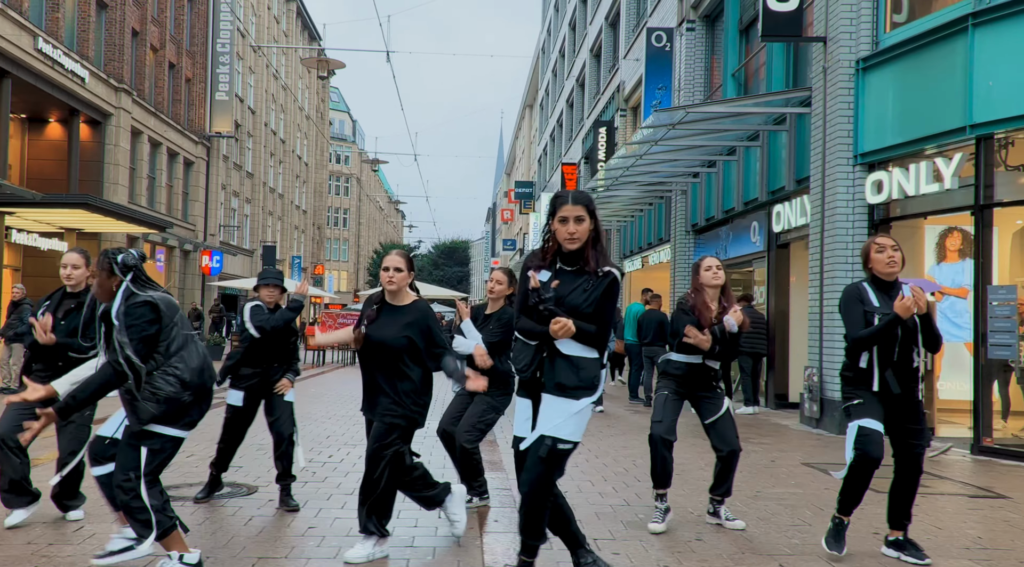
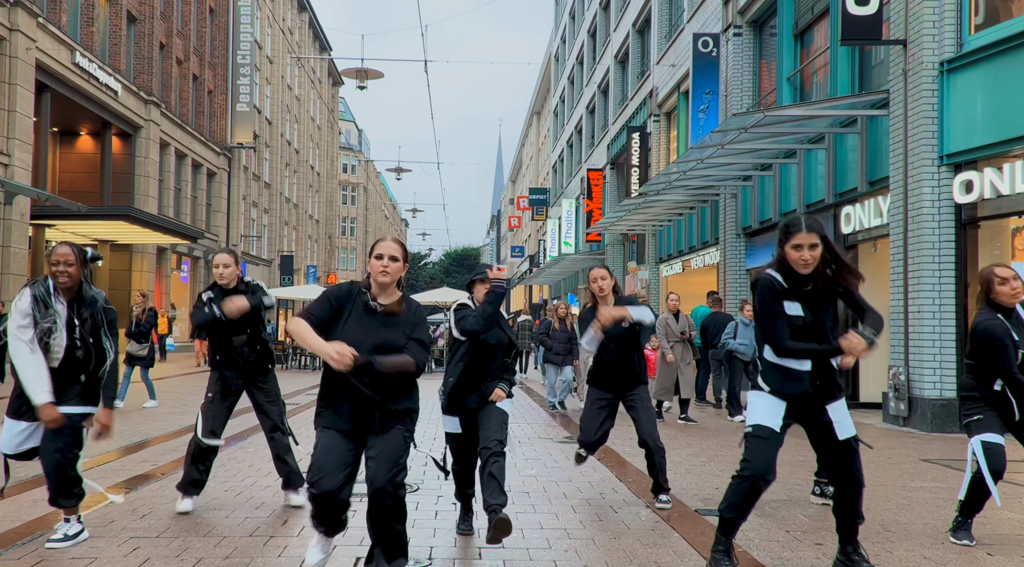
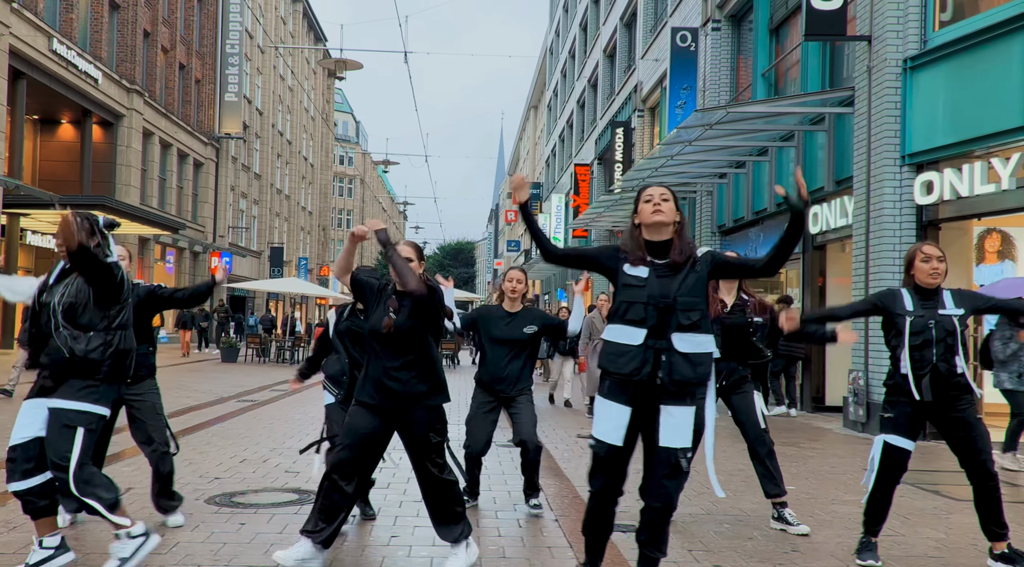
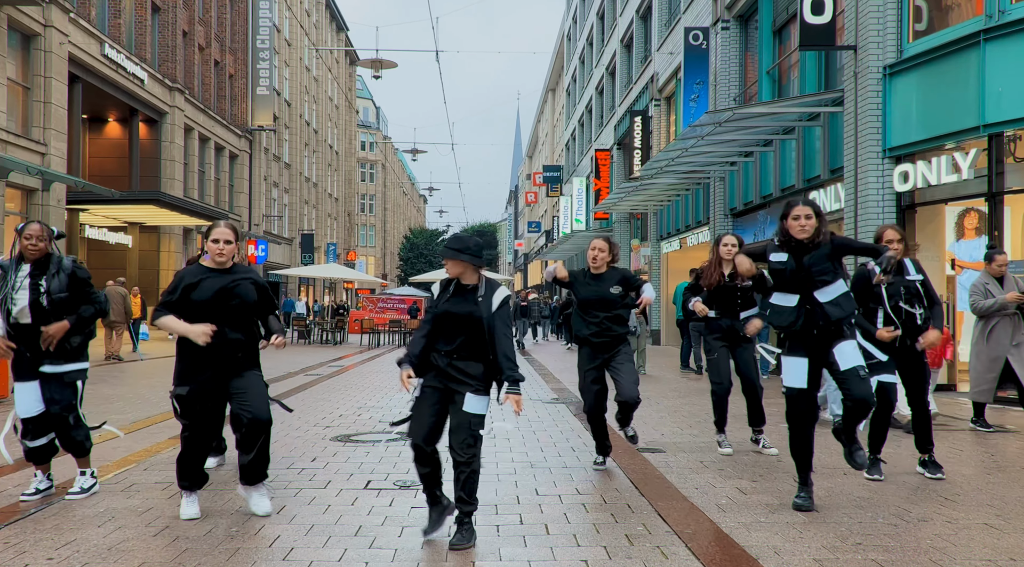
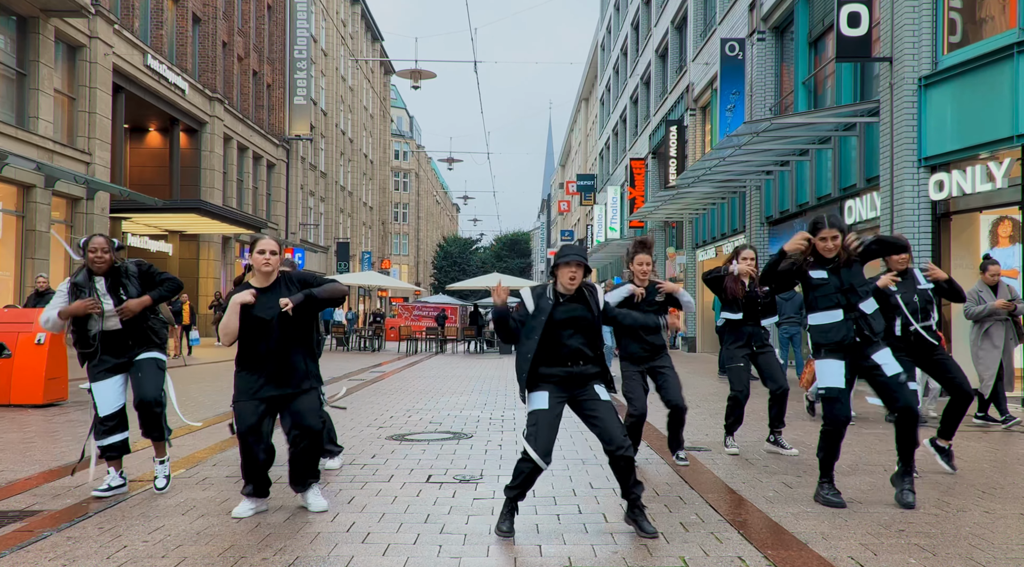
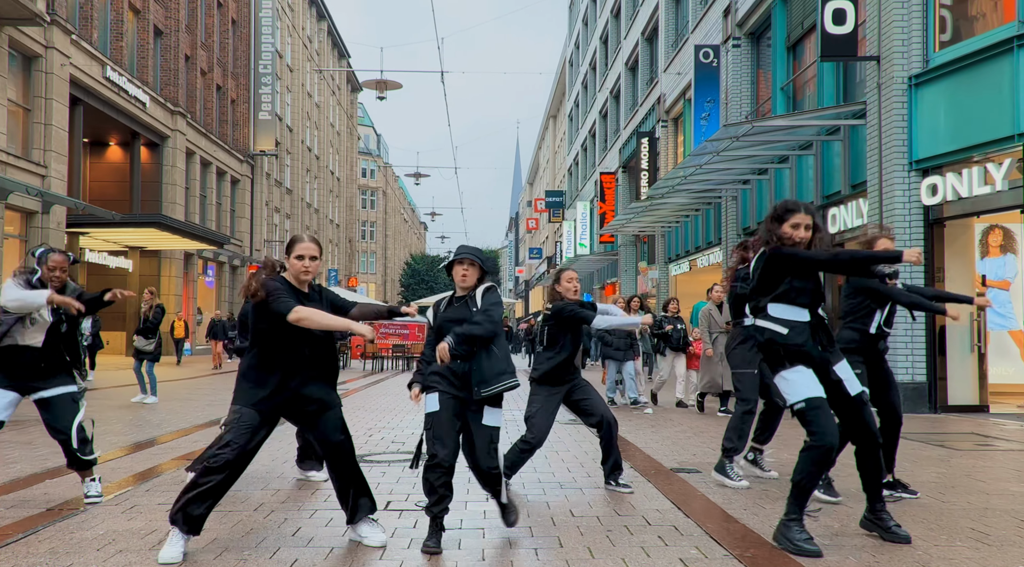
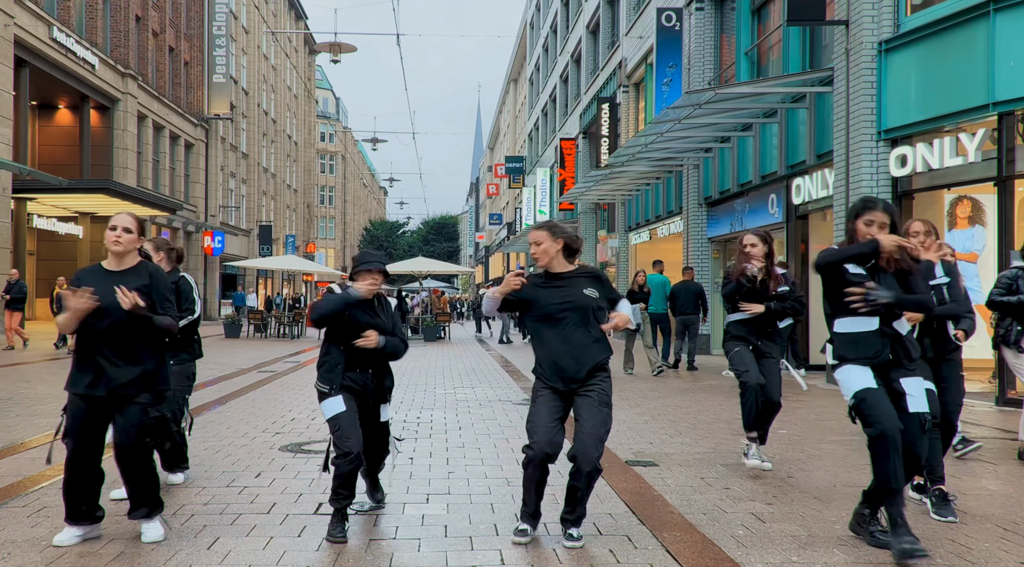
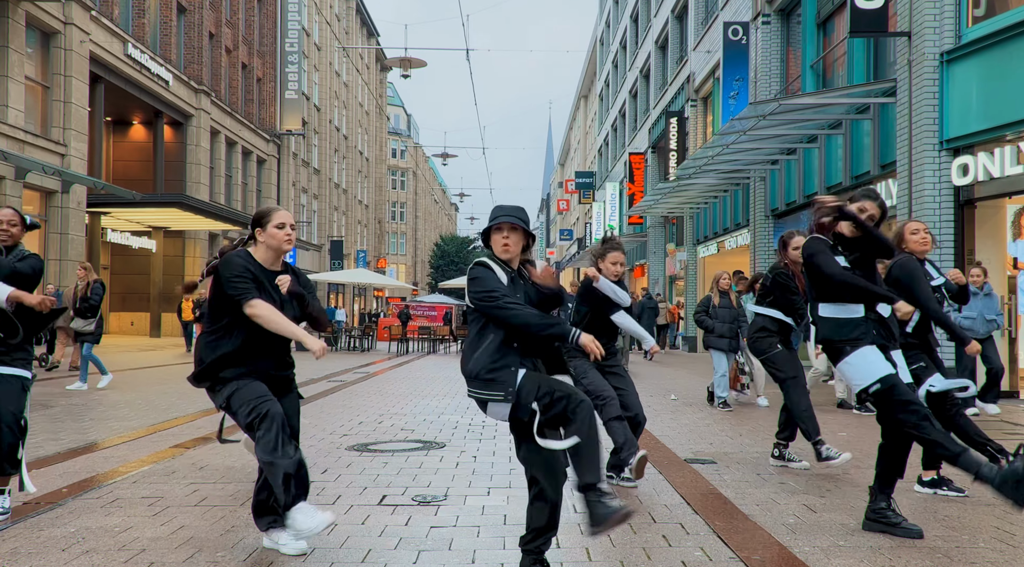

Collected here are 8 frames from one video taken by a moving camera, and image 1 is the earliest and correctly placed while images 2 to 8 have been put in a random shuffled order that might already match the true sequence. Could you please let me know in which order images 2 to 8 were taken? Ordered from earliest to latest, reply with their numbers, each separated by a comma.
3, 2, 6, 8, 5, 4, 7
